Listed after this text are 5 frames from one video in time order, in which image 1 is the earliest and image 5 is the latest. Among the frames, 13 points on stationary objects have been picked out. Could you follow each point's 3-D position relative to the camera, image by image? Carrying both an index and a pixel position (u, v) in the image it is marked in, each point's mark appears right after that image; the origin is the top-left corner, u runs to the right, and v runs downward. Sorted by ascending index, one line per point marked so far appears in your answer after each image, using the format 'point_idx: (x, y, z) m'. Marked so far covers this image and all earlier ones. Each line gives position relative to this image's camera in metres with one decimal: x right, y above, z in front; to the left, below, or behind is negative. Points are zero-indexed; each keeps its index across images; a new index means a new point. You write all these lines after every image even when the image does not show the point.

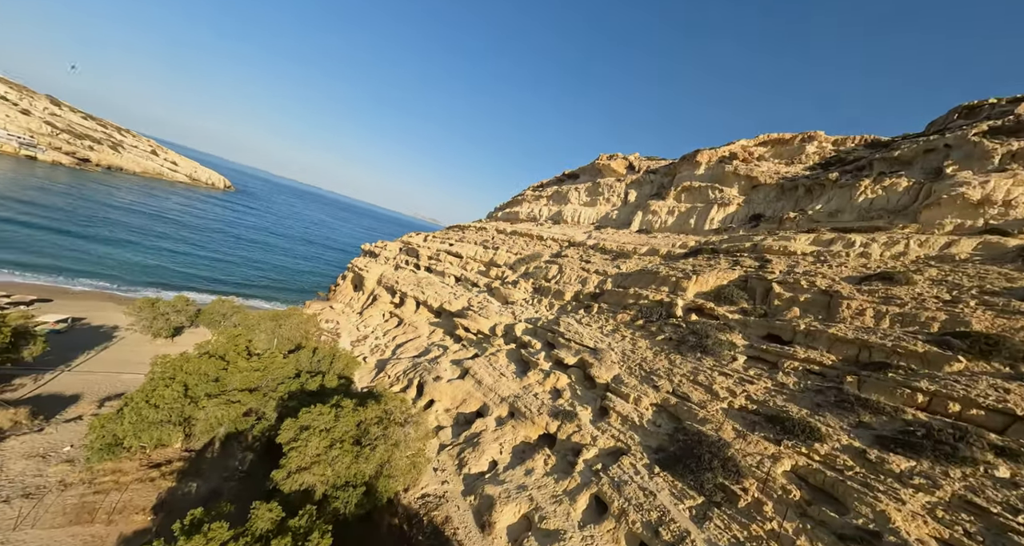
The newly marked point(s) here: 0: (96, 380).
0: (-15.5, -4.0, +13.4) m
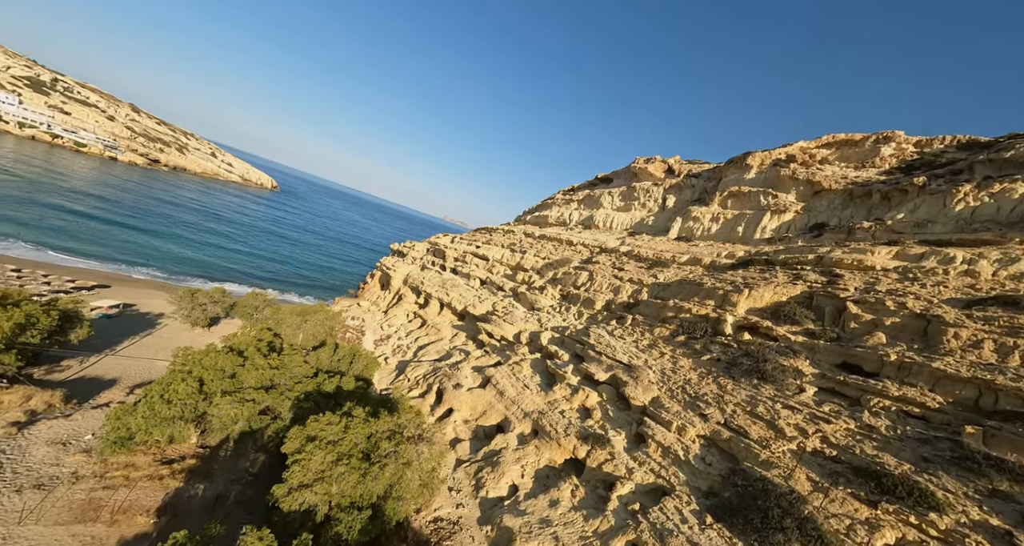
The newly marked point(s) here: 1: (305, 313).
0: (-14.4, -3.6, +13.8) m
1: (-10.9, -2.1, +18.9) m
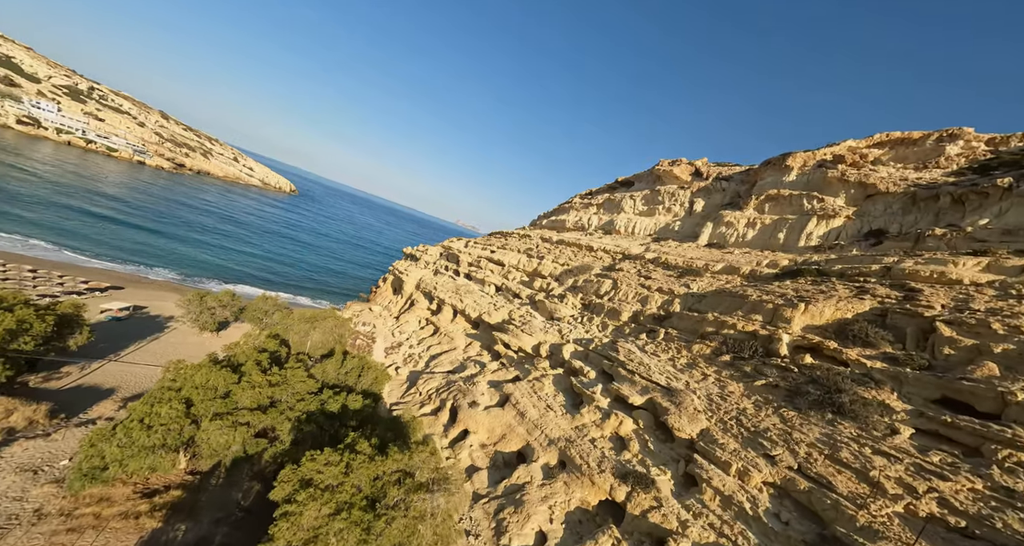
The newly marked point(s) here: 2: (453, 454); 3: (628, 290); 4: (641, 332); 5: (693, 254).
0: (-13.7, -3.7, +13.2) m
1: (-9.9, -2.3, +18.2) m
2: (-1.6, -5.1, +10.3) m
3: (+5.7, -0.8, +18.0) m
4: (+5.2, -2.3, +14.7) m
5: (+9.9, +1.0, +20.0) m
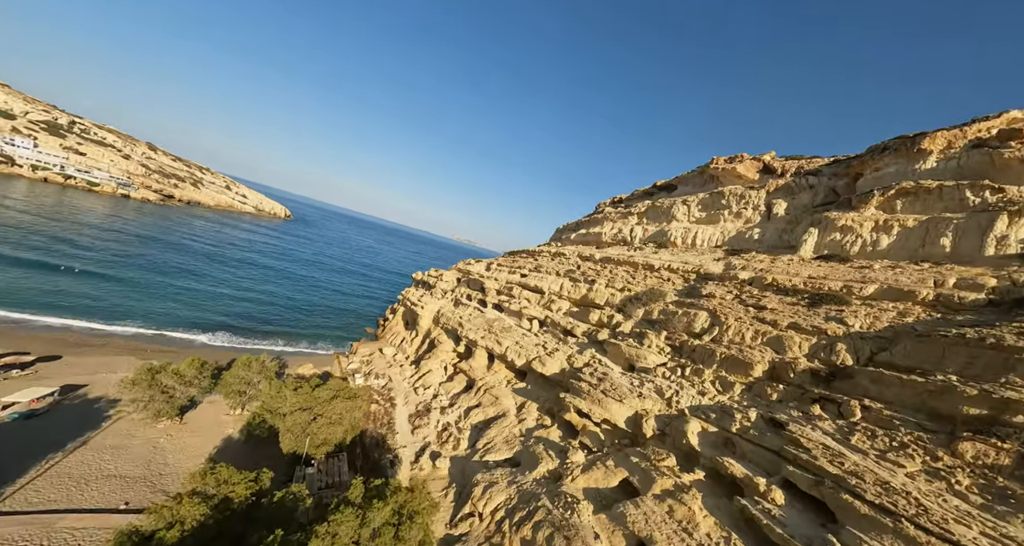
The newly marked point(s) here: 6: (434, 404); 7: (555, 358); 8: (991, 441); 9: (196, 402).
0: (-11.0, -5.7, +8.3) m
1: (-7.2, -4.3, +13.3) m
2: (+1.1, -6.3, +5.3) m
3: (+8.2, -2.0, +13.1) m
4: (+7.8, -3.4, +9.8) m
5: (+12.4, +0.1, +15.2) m
6: (-3.7, -6.2, +17.3) m
7: (+1.9, -3.9, +16.8) m
8: (+8.7, -3.0, +6.7) m
9: (-12.2, -4.9, +14.4) m
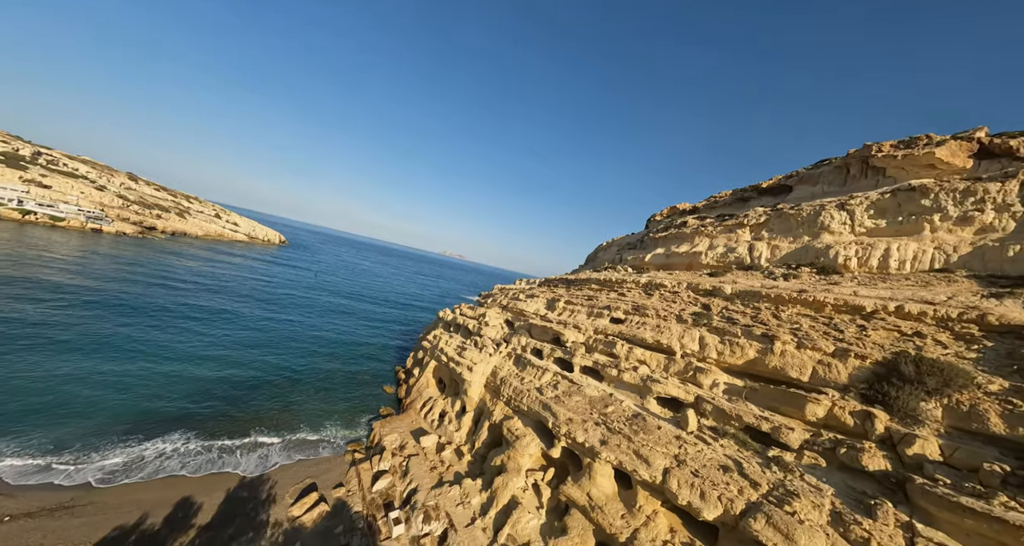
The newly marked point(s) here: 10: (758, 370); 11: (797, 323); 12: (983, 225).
0: (-6.1, -7.6, -0.5) m
1: (-2.4, -6.3, +4.6) m
2: (+6.0, -7.6, -3.5) m
3: (+12.9, -3.3, +4.5) m
4: (+12.5, -4.6, +1.1) m
5: (+17.0, -1.2, +6.6) m
6: (+1.2, -8.2, +8.5) m
7: (+6.7, -5.6, +8.1) m
8: (+13.4, -4.1, -2.0) m
9: (-7.4, -7.1, +5.7) m
10: (+8.9, -3.5, +12.8) m
11: (+11.1, -1.9, +14.0) m
12: (+19.0, +1.8, +13.7) m
